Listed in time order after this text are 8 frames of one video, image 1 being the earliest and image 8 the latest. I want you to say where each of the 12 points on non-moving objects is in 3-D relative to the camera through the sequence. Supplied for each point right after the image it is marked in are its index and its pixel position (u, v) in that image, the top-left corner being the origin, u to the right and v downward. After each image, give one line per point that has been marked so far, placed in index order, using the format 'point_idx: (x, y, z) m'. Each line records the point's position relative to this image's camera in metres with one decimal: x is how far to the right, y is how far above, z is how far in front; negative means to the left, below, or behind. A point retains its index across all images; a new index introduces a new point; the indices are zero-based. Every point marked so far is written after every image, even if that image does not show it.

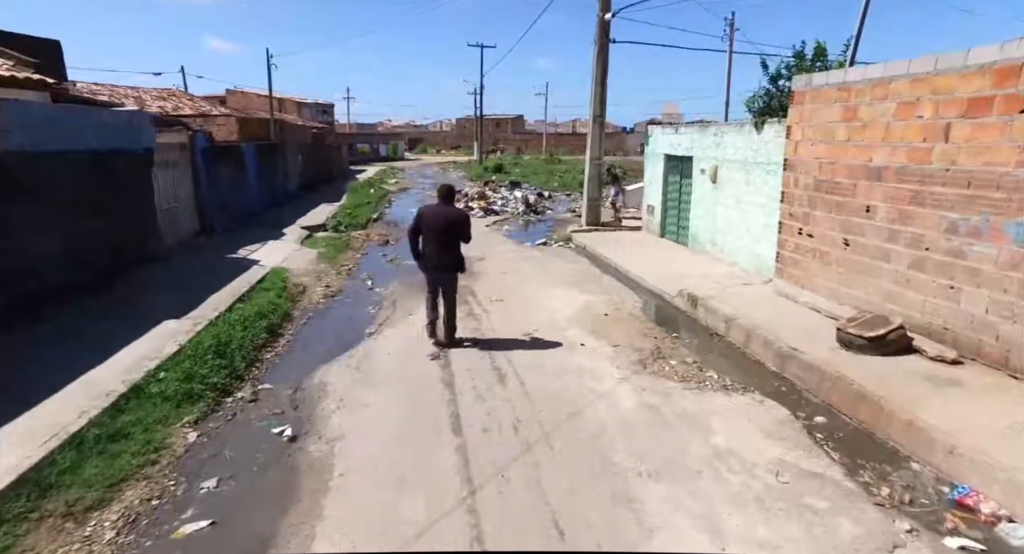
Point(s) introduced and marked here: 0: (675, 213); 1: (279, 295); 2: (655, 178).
0: (+3.9, +1.5, +13.9) m
1: (-3.6, -0.3, +9.1) m
2: (+3.6, +2.5, +14.8) m
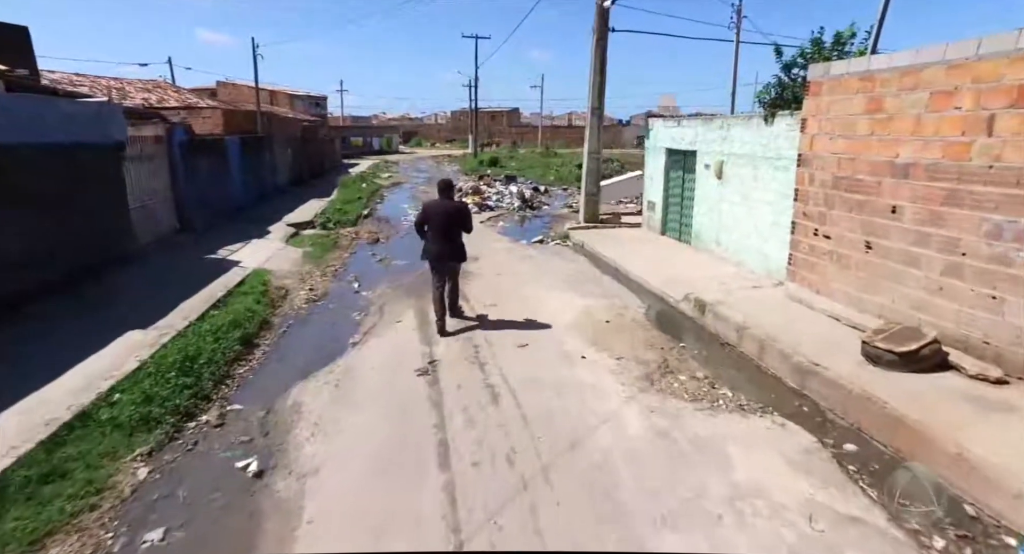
0: (+3.8, +1.5, +13.4) m
1: (-3.7, -0.3, +8.5) m
2: (+3.5, +2.5, +14.3) m
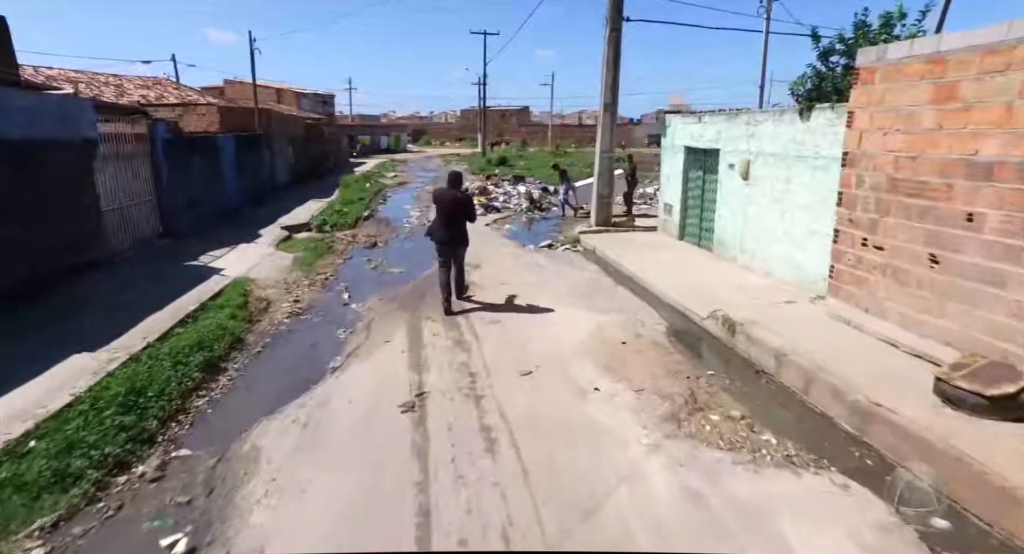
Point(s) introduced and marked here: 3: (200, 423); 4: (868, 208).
0: (+3.9, +1.3, +12.4) m
1: (-3.6, -0.5, +7.6) m
2: (+3.6, +2.4, +13.3) m
3: (-2.7, -1.2, +5.0) m
4: (+3.9, +0.7, +6.4) m
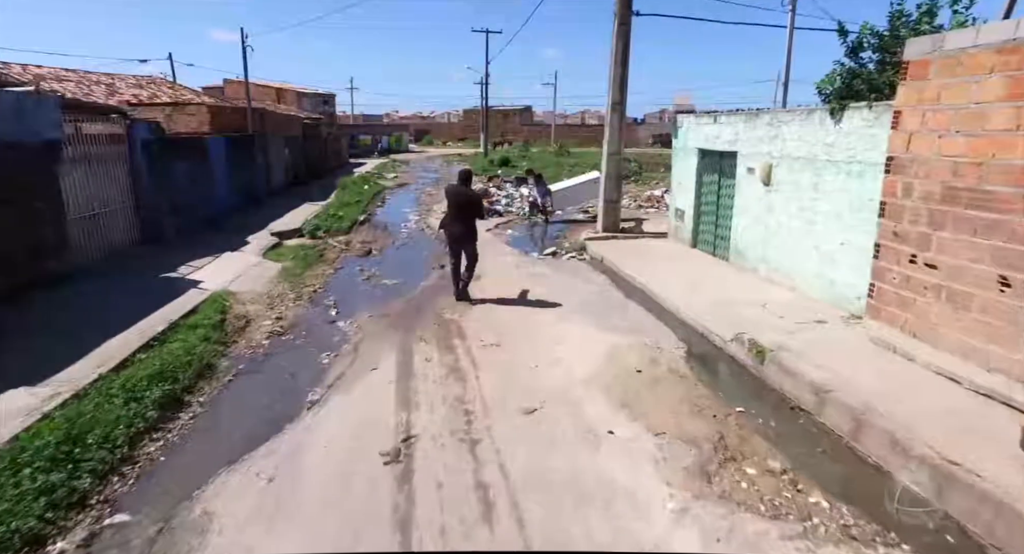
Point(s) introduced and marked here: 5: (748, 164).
0: (+3.9, +1.1, +11.6) m
1: (-3.6, -0.7, +6.9) m
2: (+3.7, +2.2, +12.5) m
3: (-2.7, -1.5, +4.3) m
4: (+3.9, +0.5, +5.6) m
5: (+4.0, +1.9, +9.9) m
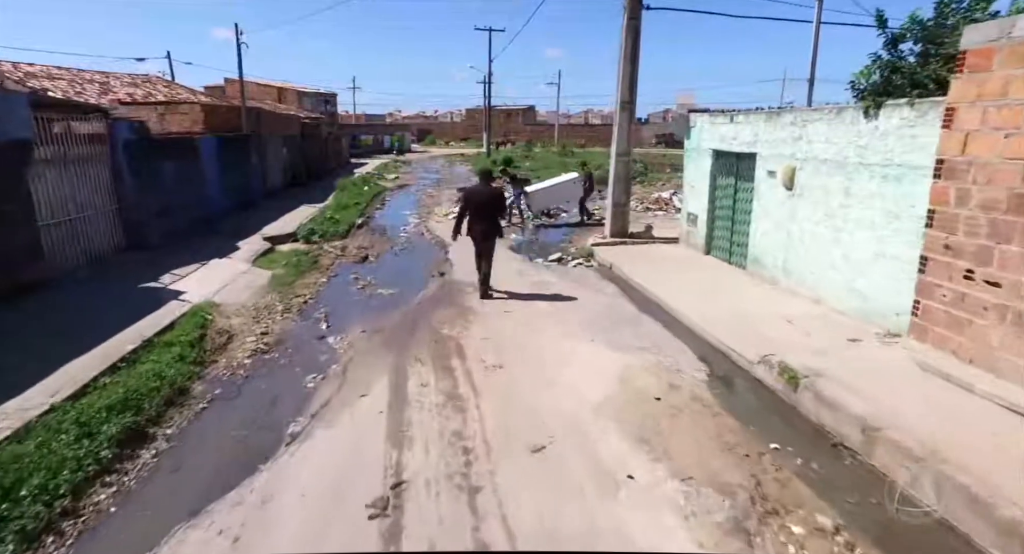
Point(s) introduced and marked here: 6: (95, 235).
0: (+4.0, +1.0, +11.0) m
1: (-3.6, -0.8, +6.3) m
2: (+3.8, +2.0, +11.9) m
3: (-2.6, -1.6, +3.7) m
4: (+3.9, +0.4, +5.0) m
5: (+4.0, +1.7, +9.3) m
6: (-6.9, +0.7, +9.7) m
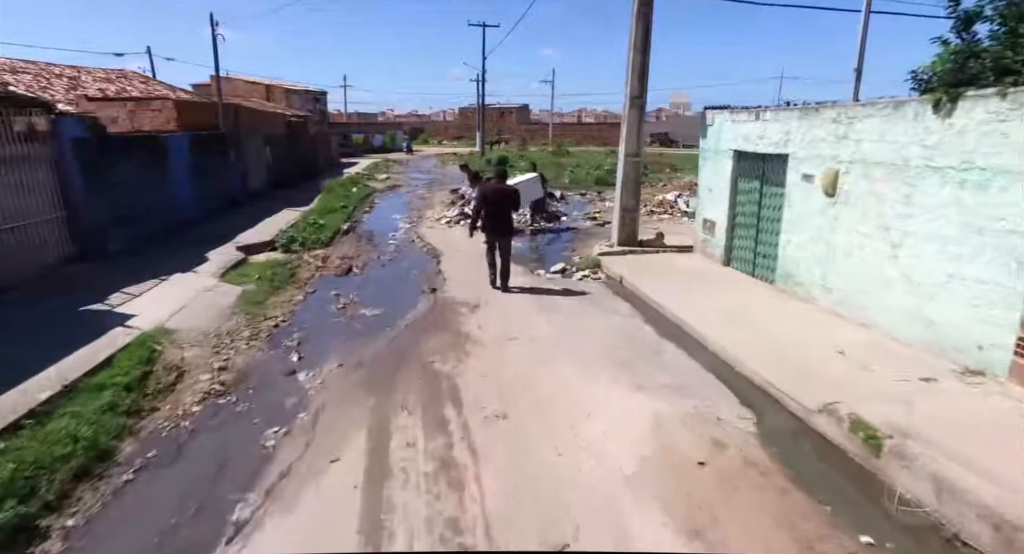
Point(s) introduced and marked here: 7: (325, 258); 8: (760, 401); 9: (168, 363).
0: (+4.0, +0.7, +9.9) m
1: (-3.5, -1.1, +5.1) m
2: (+3.8, +1.8, +10.8) m
3: (-2.5, -1.9, +2.5) m
4: (+4.0, +0.1, +3.9) m
5: (+4.1, +1.5, +8.2) m
6: (-6.8, +0.4, +8.5) m
7: (-3.7, +0.4, +11.6) m
8: (+2.4, -1.2, +5.6) m
9: (-3.7, -0.9, +6.2) m
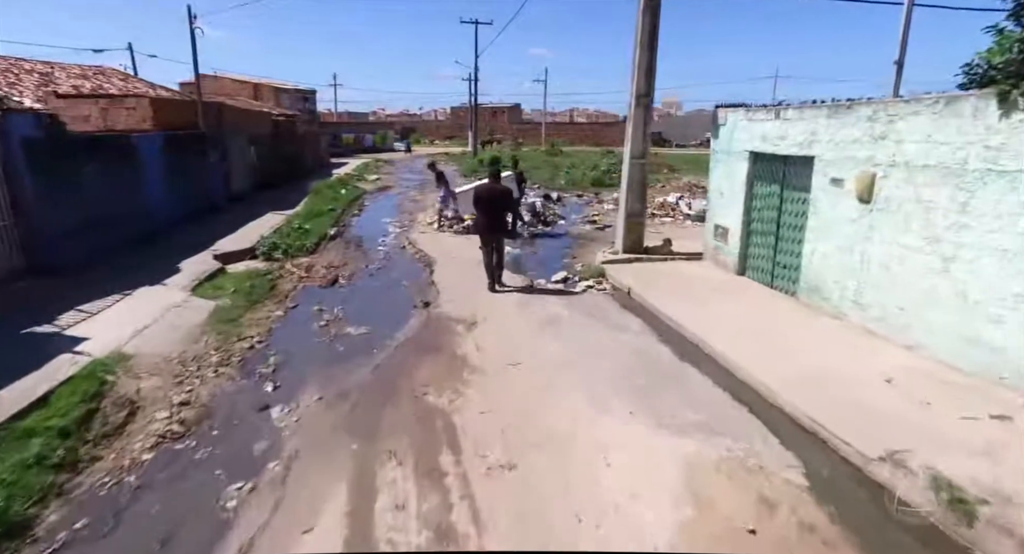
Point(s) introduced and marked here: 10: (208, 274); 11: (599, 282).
0: (+4.0, +0.6, +9.2) m
1: (-3.4, -1.3, +4.3) m
2: (+3.7, +1.6, +10.1) m
3: (-2.4, -2.1, +1.7) m
4: (+4.1, -0.1, +3.2) m
5: (+4.1, +1.3, +7.5) m
6: (-6.8, +0.2, +7.6) m
7: (-3.7, +0.2, +10.8) m
8: (+2.5, -1.4, +4.9) m
9: (-3.6, -1.1, +5.4) m
10: (-5.0, 0.0, +9.7) m
11: (+1.5, -0.1, +10.2) m
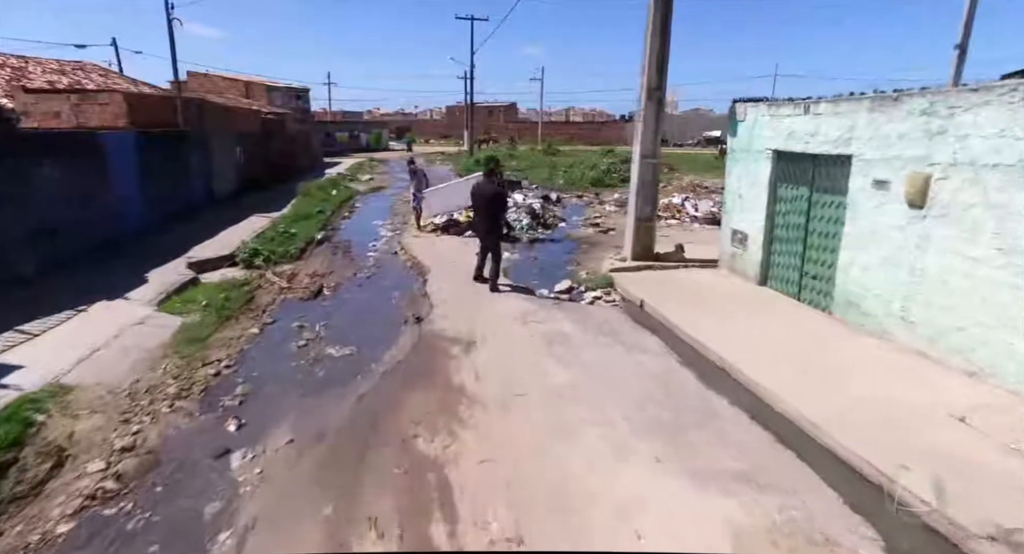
0: (+4.0, +0.4, +8.3) m
1: (-3.4, -1.5, +3.4) m
2: (+3.7, +1.4, +9.2) m
3: (-2.4, -2.2, +0.8) m
4: (+4.1, -0.2, +2.3) m
5: (+4.1, +1.2, +6.6) m
6: (-6.8, 0.0, +6.7) m
7: (-3.7, 0.0, +9.9) m
8: (+2.5, -1.5, +4.1) m
9: (-3.6, -1.3, +4.5) m
10: (-5.0, -0.1, +8.8) m
11: (+1.5, -0.2, +9.4) m
